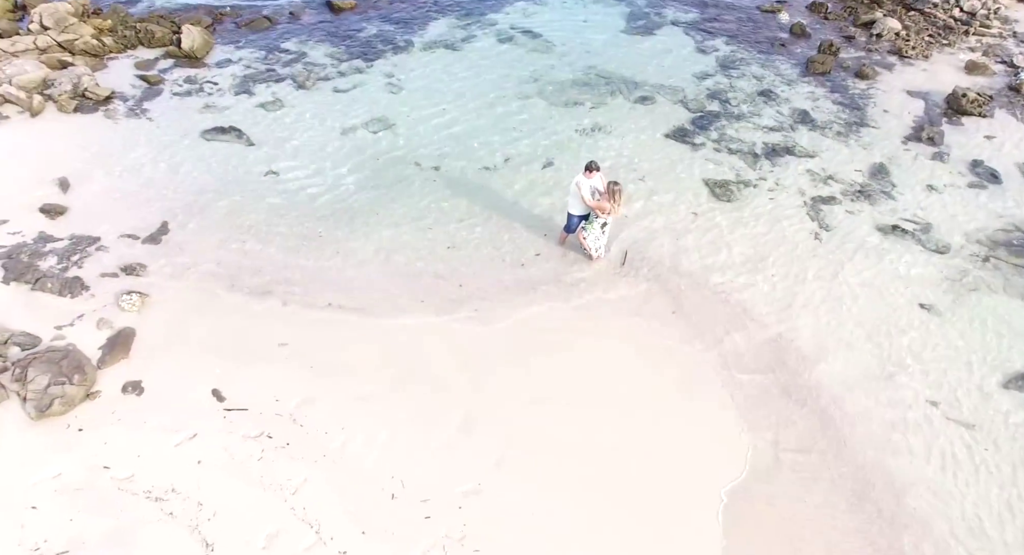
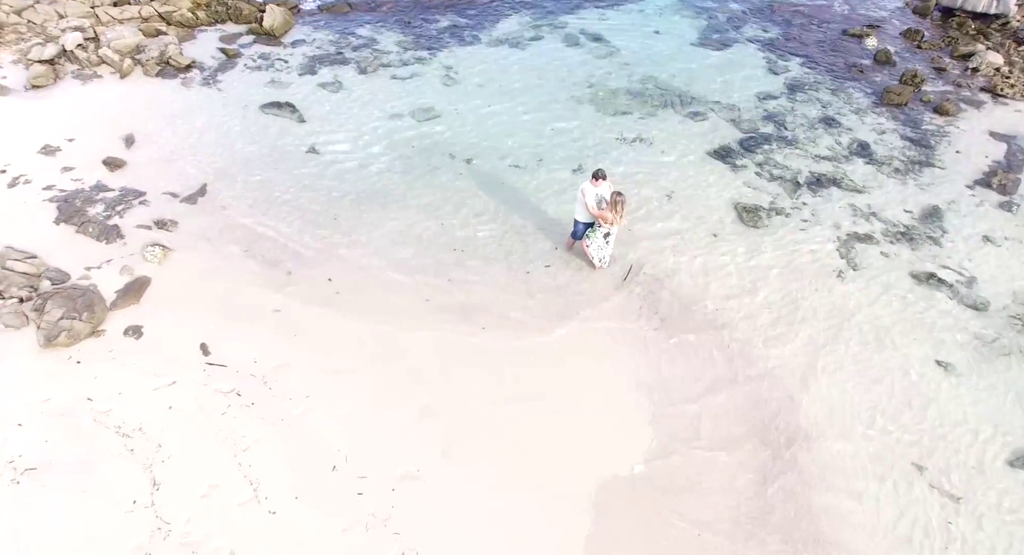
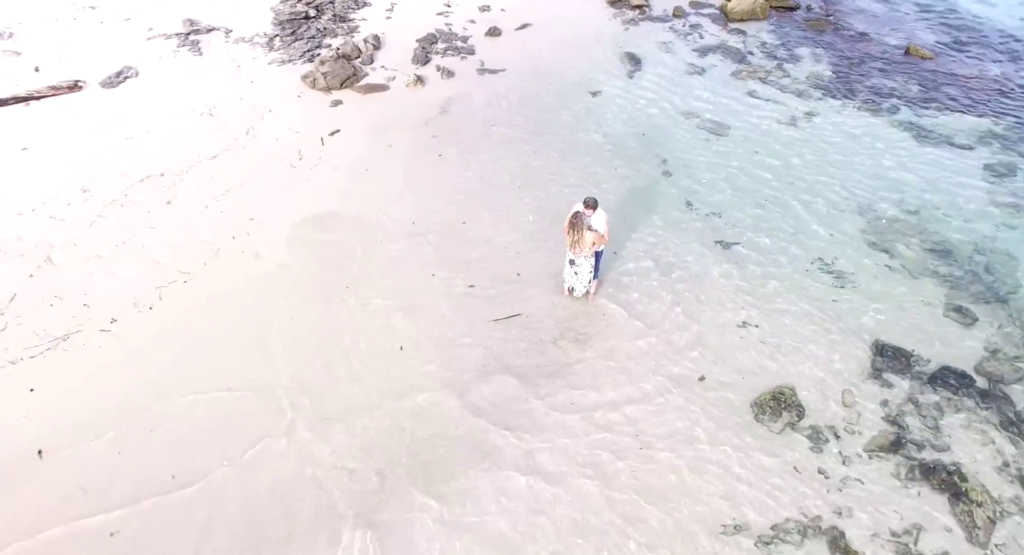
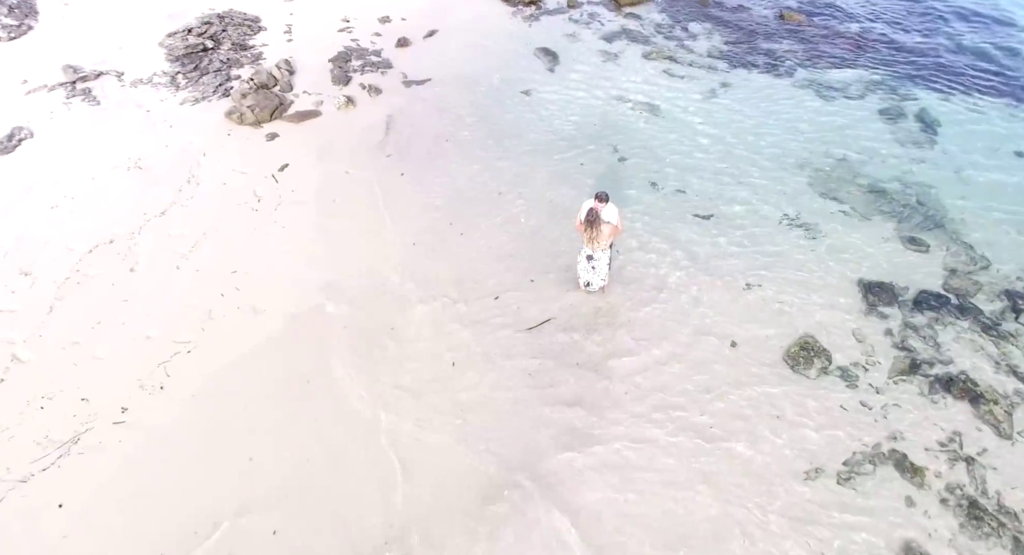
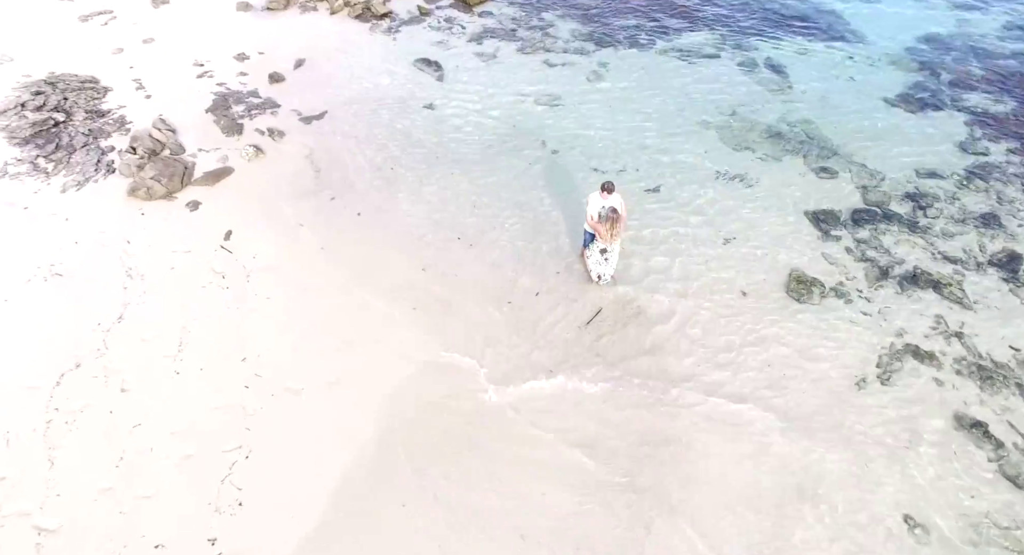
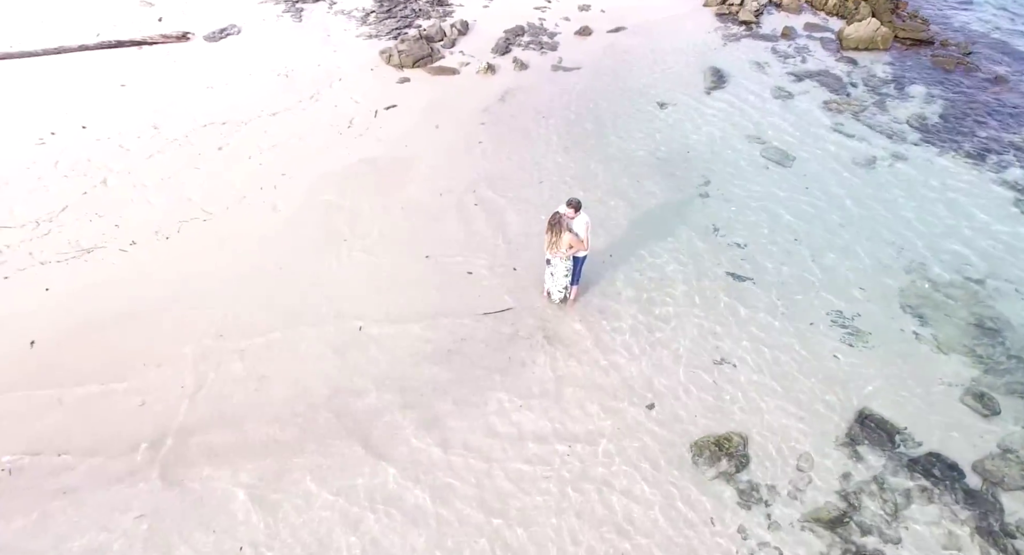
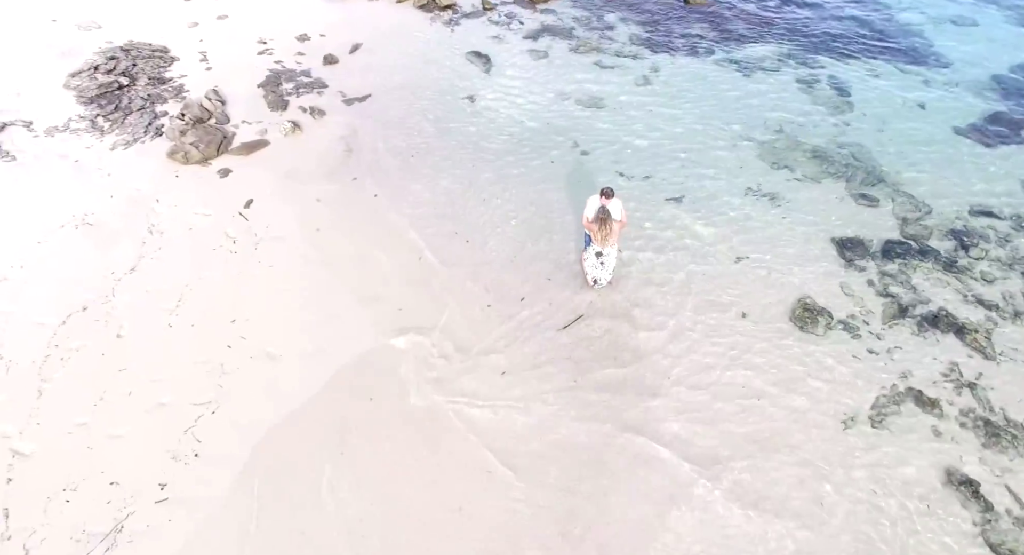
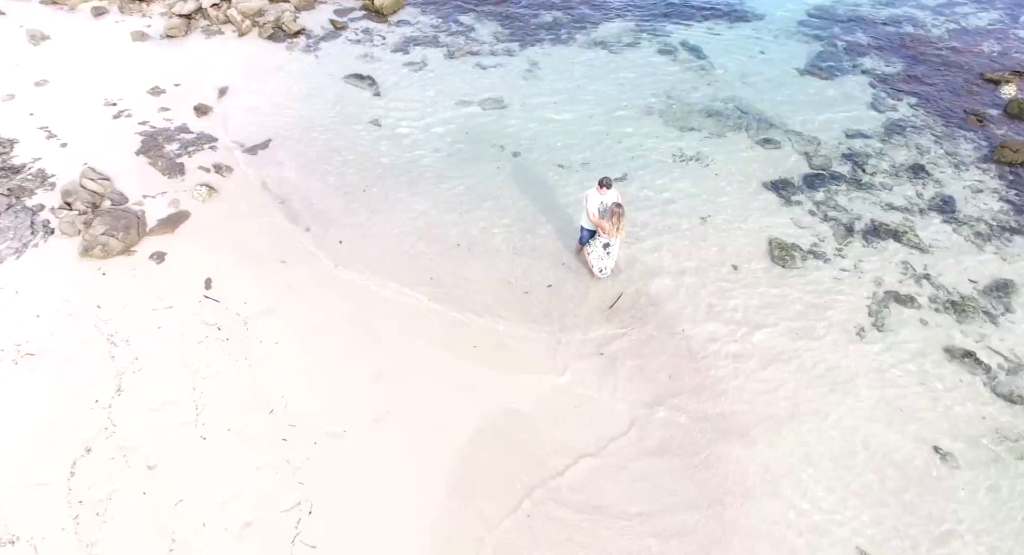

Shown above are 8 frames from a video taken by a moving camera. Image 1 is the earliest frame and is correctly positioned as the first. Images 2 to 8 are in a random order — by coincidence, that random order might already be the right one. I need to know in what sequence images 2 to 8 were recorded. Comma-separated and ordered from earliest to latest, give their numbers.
2, 8, 5, 7, 4, 3, 6
